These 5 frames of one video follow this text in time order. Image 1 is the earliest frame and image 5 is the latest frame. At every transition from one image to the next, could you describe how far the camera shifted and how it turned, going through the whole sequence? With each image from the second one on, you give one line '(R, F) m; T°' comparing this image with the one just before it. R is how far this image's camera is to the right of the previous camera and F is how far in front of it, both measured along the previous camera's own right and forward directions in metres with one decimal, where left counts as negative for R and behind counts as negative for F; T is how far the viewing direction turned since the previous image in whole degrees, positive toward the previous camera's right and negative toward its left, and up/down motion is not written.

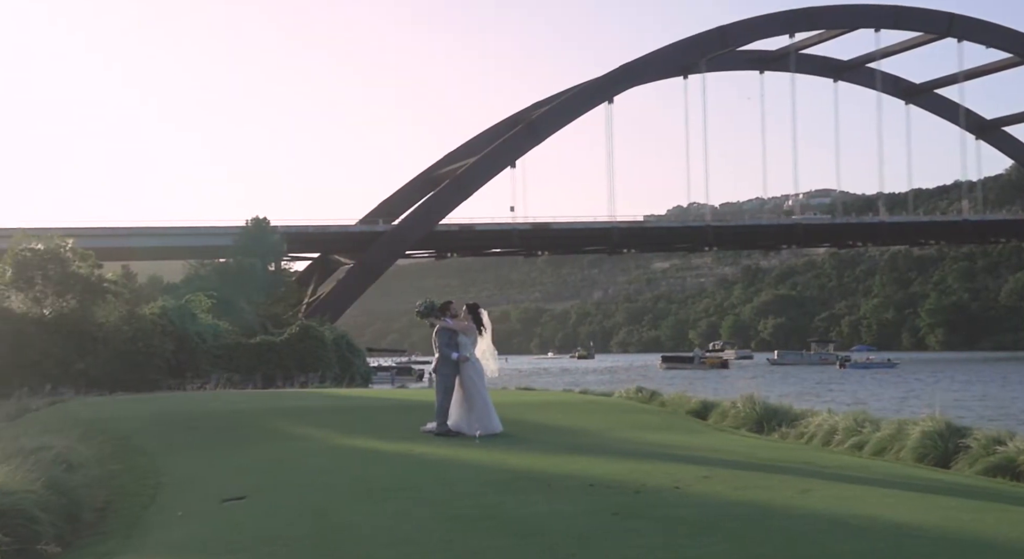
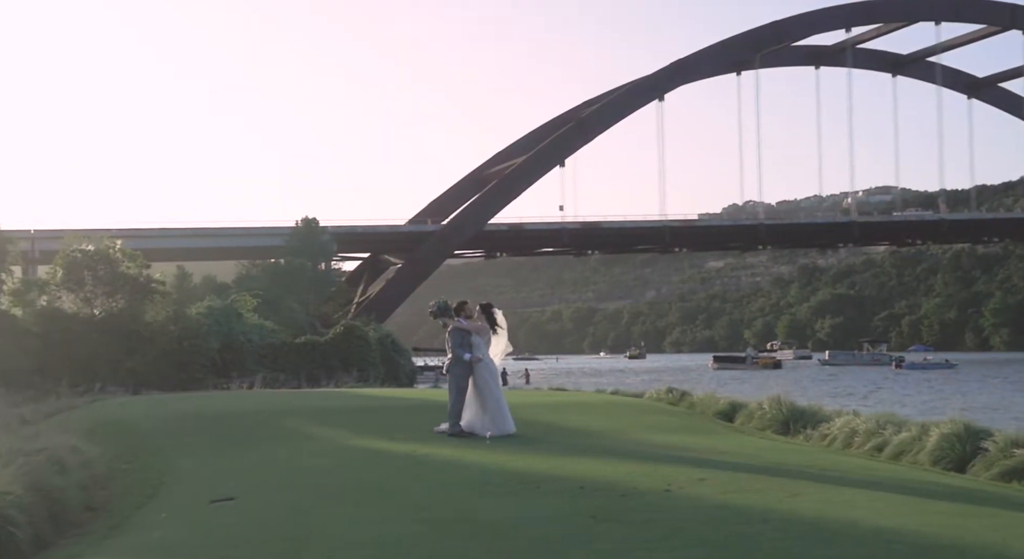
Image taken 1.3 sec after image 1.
(+0.5, +0.1) m; -3°
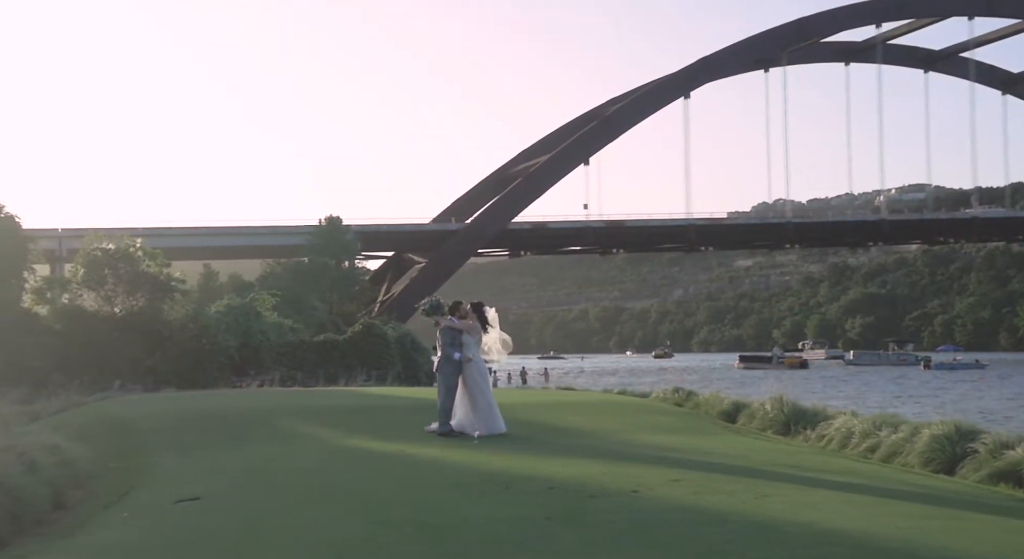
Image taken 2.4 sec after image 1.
(+0.5, +0.1) m; -2°
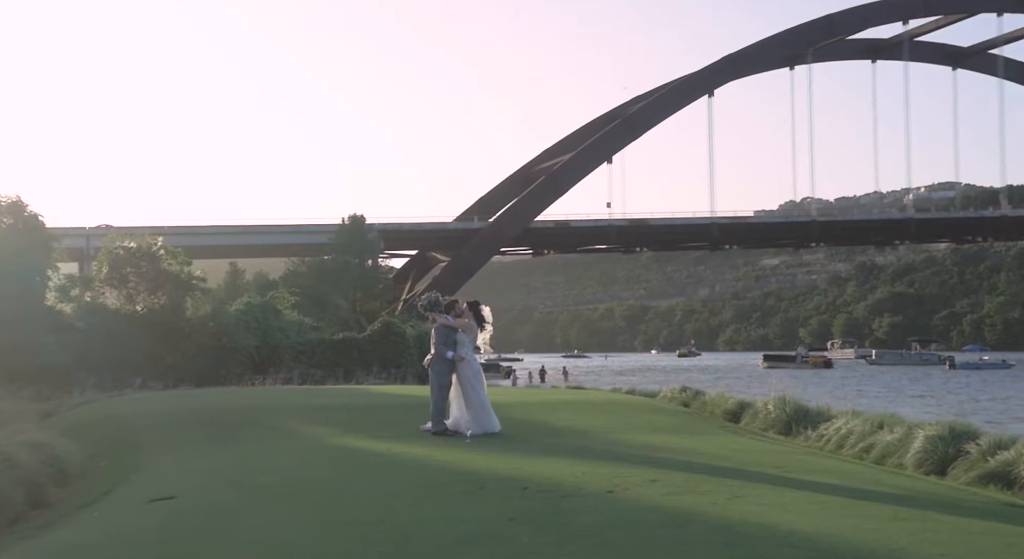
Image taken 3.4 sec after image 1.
(+0.4, -0.1) m; -2°
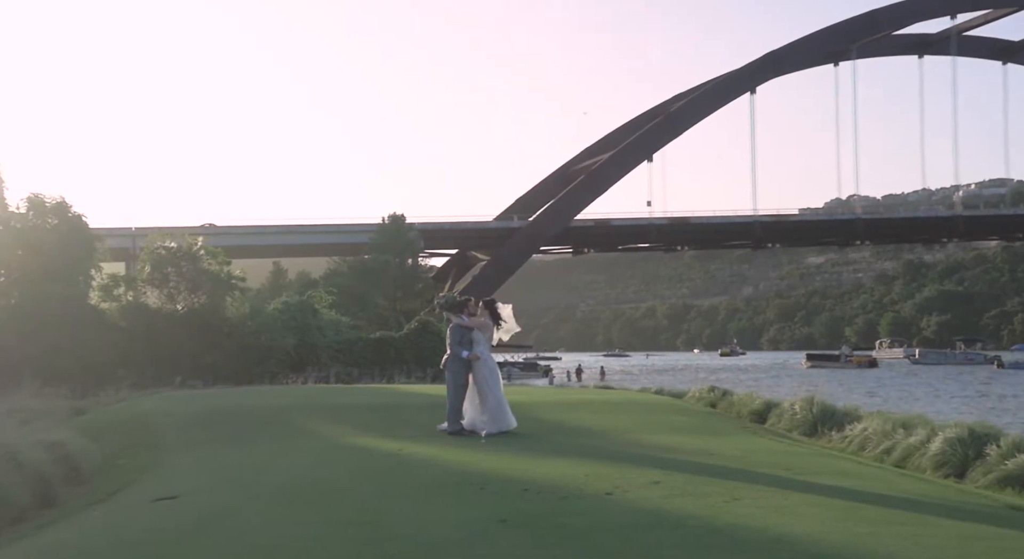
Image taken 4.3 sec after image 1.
(+0.3, 0.0) m; -3°
